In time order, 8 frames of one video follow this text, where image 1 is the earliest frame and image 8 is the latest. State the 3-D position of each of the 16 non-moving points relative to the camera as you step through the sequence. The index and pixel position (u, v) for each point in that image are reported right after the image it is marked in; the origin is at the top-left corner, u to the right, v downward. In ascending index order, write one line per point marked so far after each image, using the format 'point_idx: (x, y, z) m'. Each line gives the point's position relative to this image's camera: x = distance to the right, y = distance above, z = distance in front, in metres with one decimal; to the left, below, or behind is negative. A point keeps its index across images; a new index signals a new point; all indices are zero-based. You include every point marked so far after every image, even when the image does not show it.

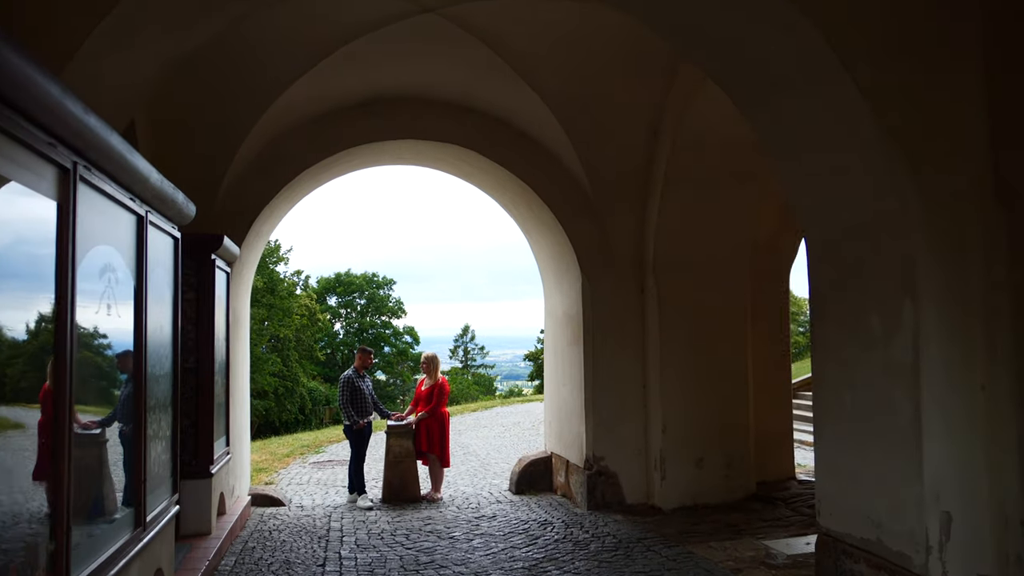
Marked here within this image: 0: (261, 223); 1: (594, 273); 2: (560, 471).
0: (-2.1, +0.5, +7.9) m
1: (+0.7, +0.1, +7.8) m
2: (+0.4, -1.6, +8.6) m
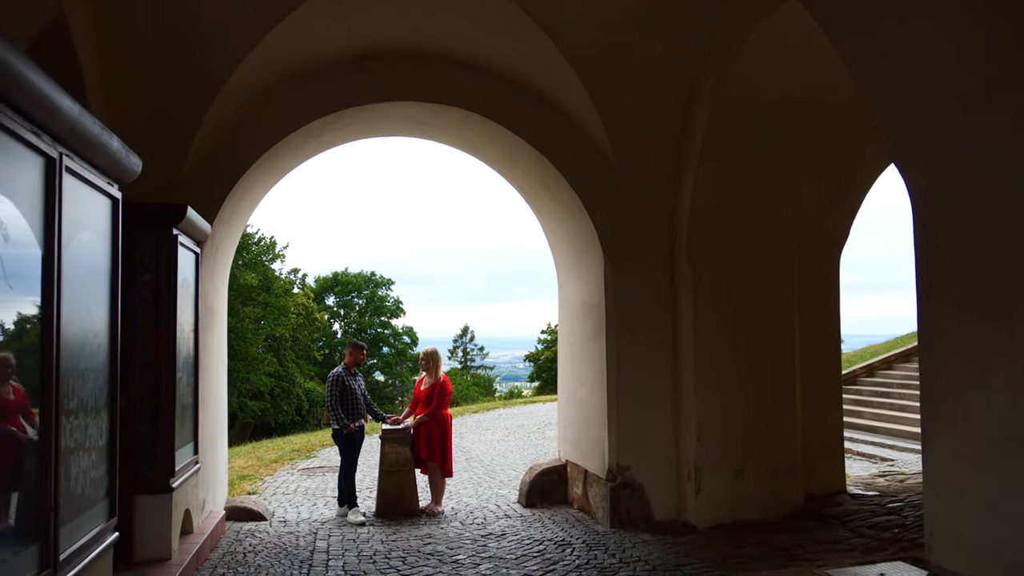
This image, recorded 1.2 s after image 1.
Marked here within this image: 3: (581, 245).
0: (-2.0, +0.6, +6.9) m
1: (+0.8, +0.2, +6.8) m
2: (+0.5, -1.5, +7.6) m
3: (+0.5, +0.3, +7.3) m
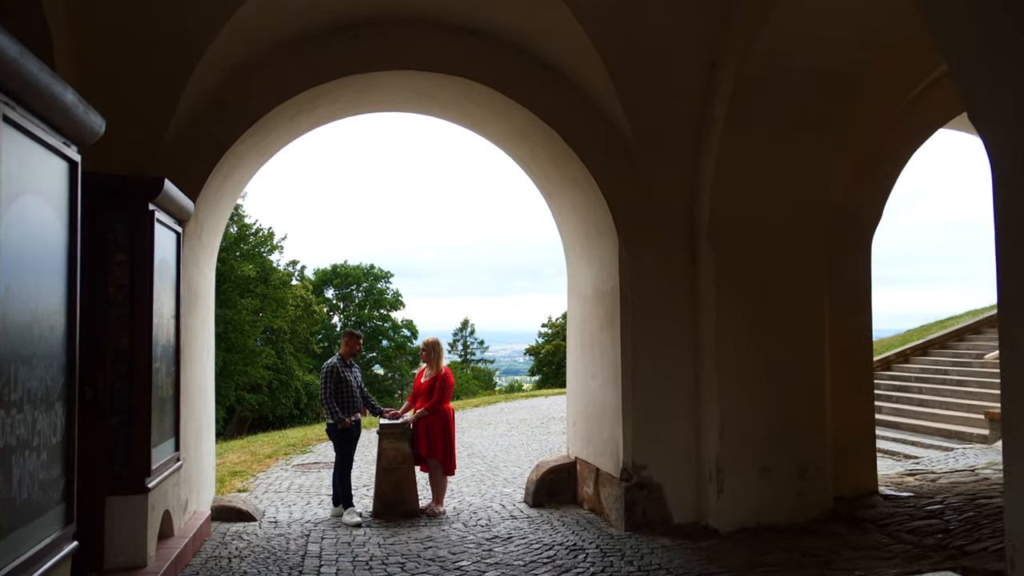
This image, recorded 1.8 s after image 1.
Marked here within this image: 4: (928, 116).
0: (-1.9, +0.8, +6.4) m
1: (+0.8, +0.3, +6.3) m
2: (+0.6, -1.4, +7.1) m
3: (+0.6, +0.4, +6.8) m
4: (+3.0, +1.2, +6.9) m
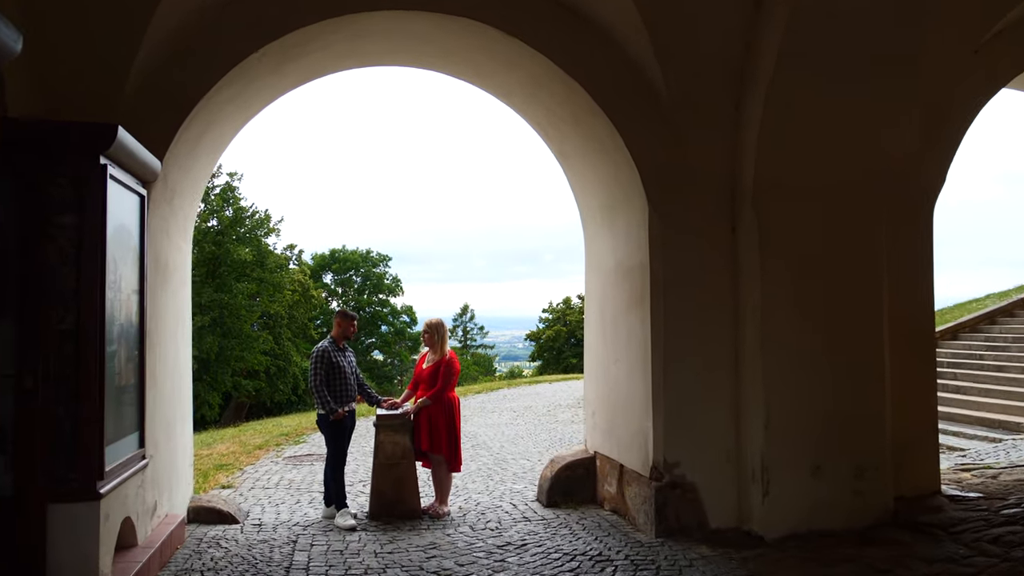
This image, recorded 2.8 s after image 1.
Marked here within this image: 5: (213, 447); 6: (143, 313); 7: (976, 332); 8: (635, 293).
0: (-1.8, +0.9, +5.6) m
1: (+0.9, +0.5, +5.6) m
2: (+0.7, -1.3, +6.3) m
3: (+0.7, +0.6, +6.0) m
4: (+3.1, +1.4, +6.1) m
5: (-3.6, -1.9, +11.6) m
6: (-1.9, -0.1, +5.0) m
7: (+6.3, -0.6, +13.1) m
8: (+0.7, 0.0, +5.8) m
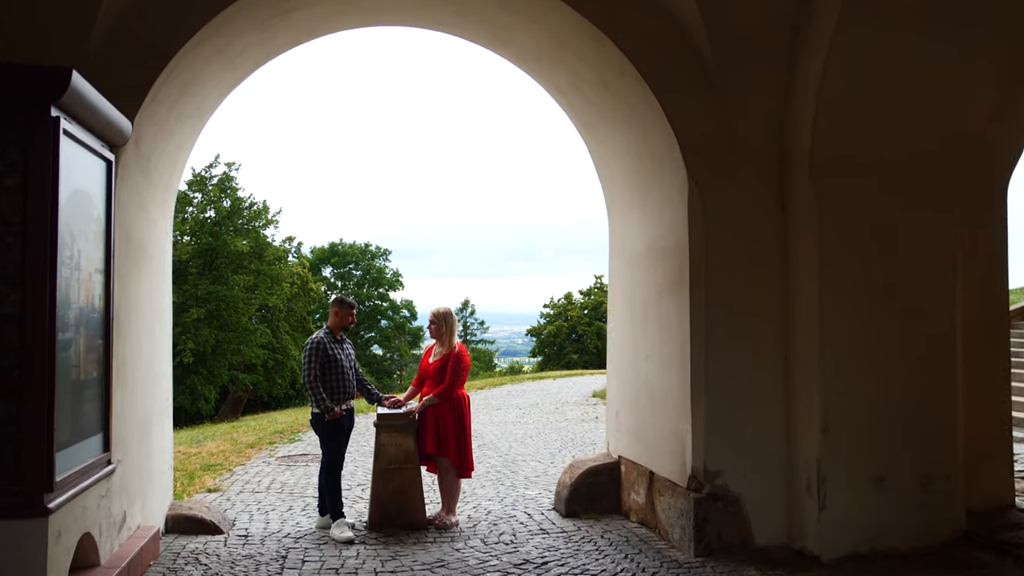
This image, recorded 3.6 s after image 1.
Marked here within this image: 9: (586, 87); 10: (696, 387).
0: (-1.7, +1.0, +5.0) m
1: (+1.0, +0.6, +4.9) m
2: (+0.7, -1.2, +5.7) m
3: (+0.8, +0.7, +5.4) m
4: (+3.2, +1.5, +5.4) m
5: (-3.5, -1.8, +11.0) m
6: (-1.8, 0.0, +4.4) m
7: (+6.4, -0.5, +12.4) m
8: (+0.9, 0.0, +5.2) m
9: (+0.4, +1.2, +5.6) m
10: (+0.9, -0.5, +4.8) m
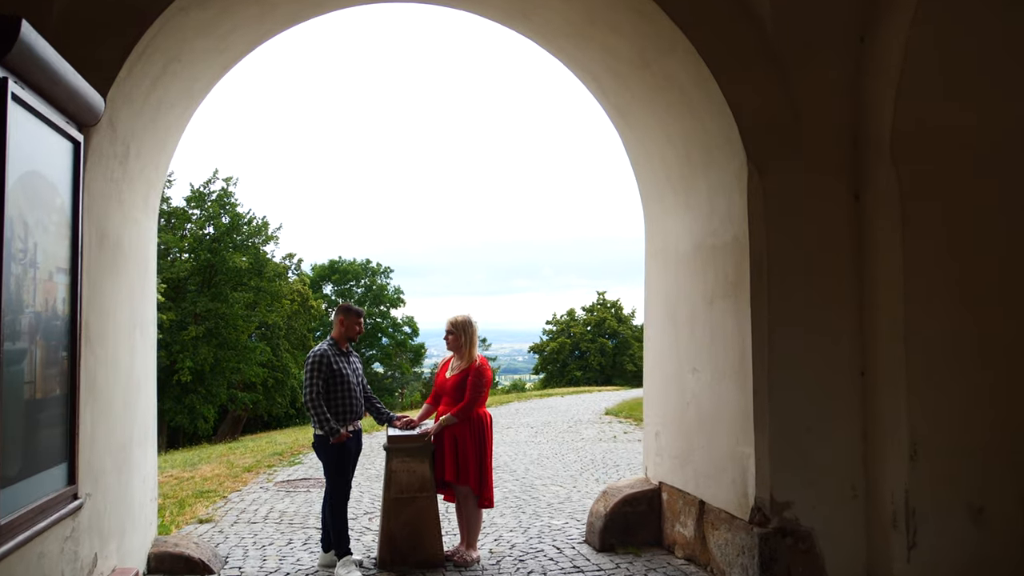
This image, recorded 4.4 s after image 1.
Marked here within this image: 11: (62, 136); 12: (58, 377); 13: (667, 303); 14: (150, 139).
0: (-1.6, +1.0, +4.3) m
1: (+1.1, +0.6, +4.2) m
2: (+0.9, -1.2, +5.0) m
3: (+0.9, +0.7, +4.7) m
4: (+3.3, +1.5, +4.8) m
5: (-3.4, -1.9, +10.3) m
6: (-1.7, 0.0, +3.7) m
7: (+6.6, -0.6, +11.8) m
8: (+1.0, 0.0, +4.5) m
9: (+0.6, +1.2, +5.0) m
10: (+1.1, -0.5, +4.2) m
11: (-1.6, +0.6, +3.5) m
12: (-1.7, -0.3, +3.5) m
13: (+0.9, -0.1, +5.3) m
14: (-1.8, +0.7, +4.7) m
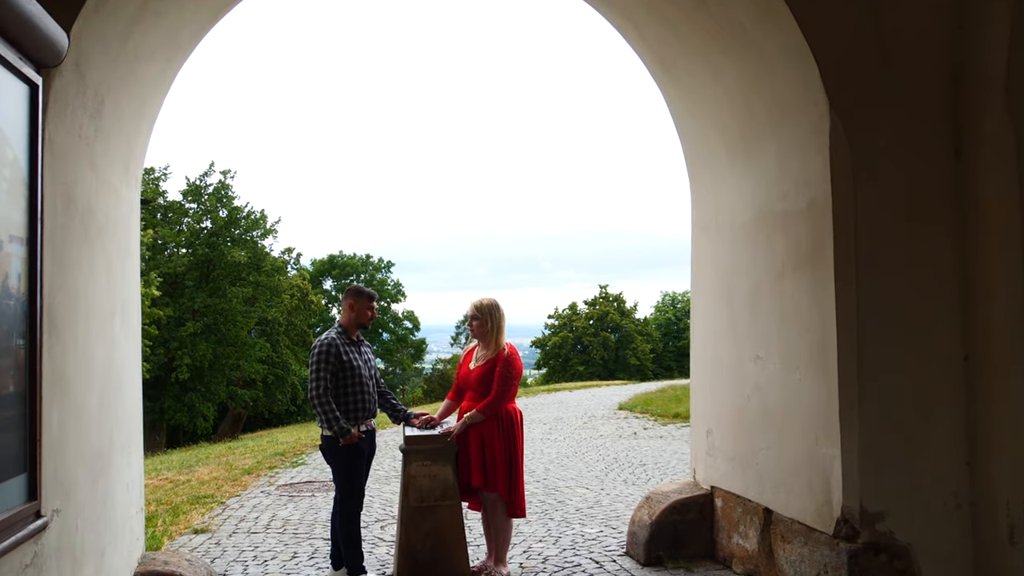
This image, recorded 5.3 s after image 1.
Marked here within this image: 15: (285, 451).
0: (-1.4, +1.1, +3.7) m
1: (+1.3, +0.7, +3.6) m
2: (+1.1, -1.1, +4.4) m
3: (+1.1, +0.8, +4.1) m
4: (+3.5, +1.6, +4.1) m
5: (-3.2, -1.8, +9.7) m
6: (-1.5, 0.0, +3.1) m
7: (+6.7, -0.5, +11.1) m
8: (+1.2, +0.1, +3.9) m
9: (+0.7, +1.3, +4.4) m
10: (+1.2, -0.4, +3.6) m
11: (-1.5, +0.6, +2.9) m
12: (-1.5, -0.2, +2.9) m
13: (+1.0, 0.0, +4.7) m
14: (-1.6, +0.8, +4.0) m
15: (-2.5, -1.8, +10.8) m
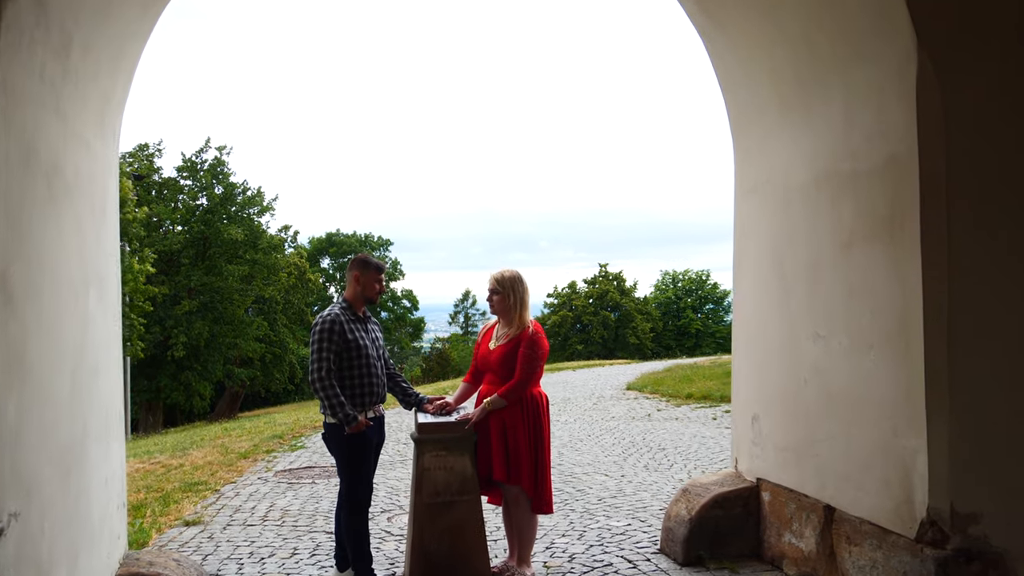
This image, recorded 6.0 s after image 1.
0: (-1.3, +1.2, +3.2) m
1: (+1.4, +0.8, +3.1) m
2: (+1.2, -1.0, +3.9) m
3: (+1.2, +0.9, +3.6) m
4: (+3.6, +1.7, +3.6) m
5: (-3.1, -1.6, +9.2) m
6: (-1.4, +0.1, +2.6) m
7: (+6.8, -0.2, +10.7) m
8: (+1.3, +0.3, +3.4) m
9: (+0.8, +1.4, +3.8) m
10: (+1.4, -0.3, +3.1) m
11: (-1.4, +0.7, +2.3) m
12: (-1.4, -0.1, +2.4) m
13: (+1.1, +0.2, +4.2) m
14: (-1.5, +0.9, +3.5) m
15: (-2.5, -1.6, +10.3) m
